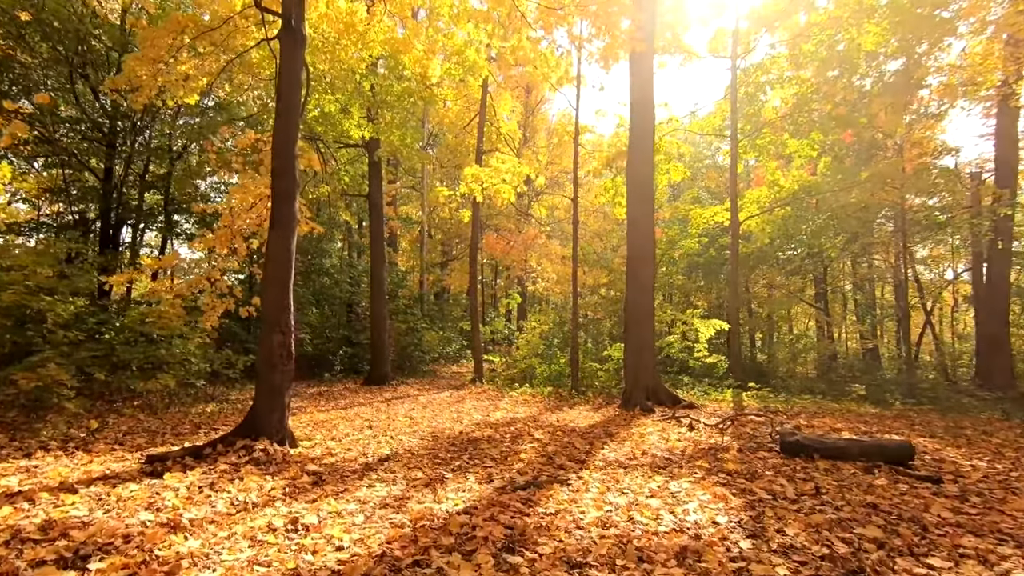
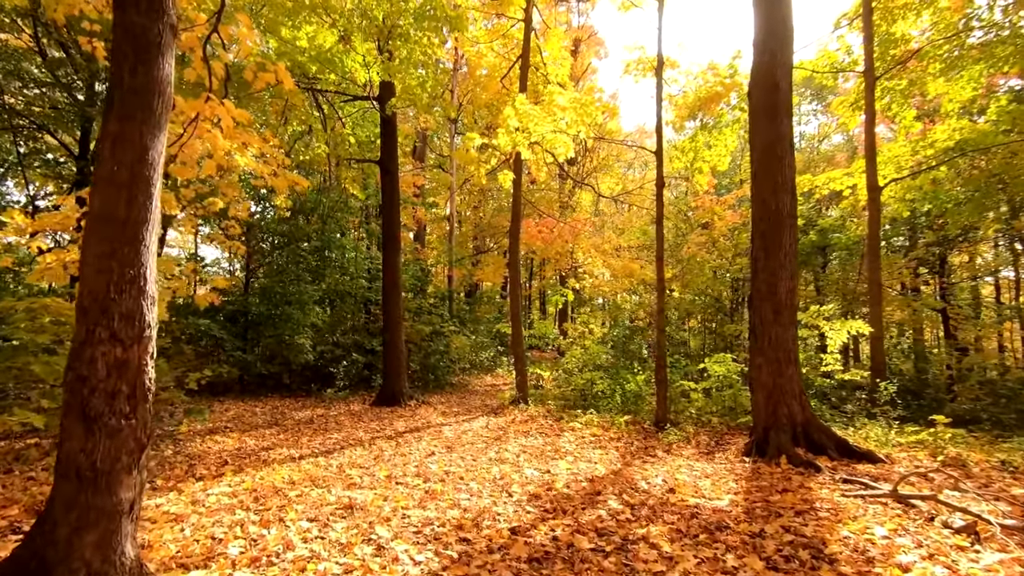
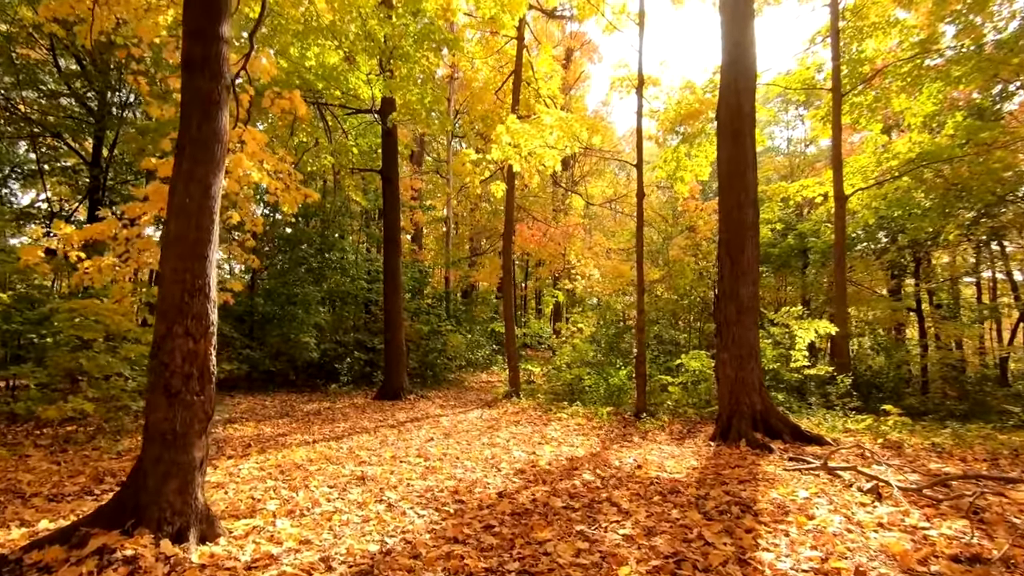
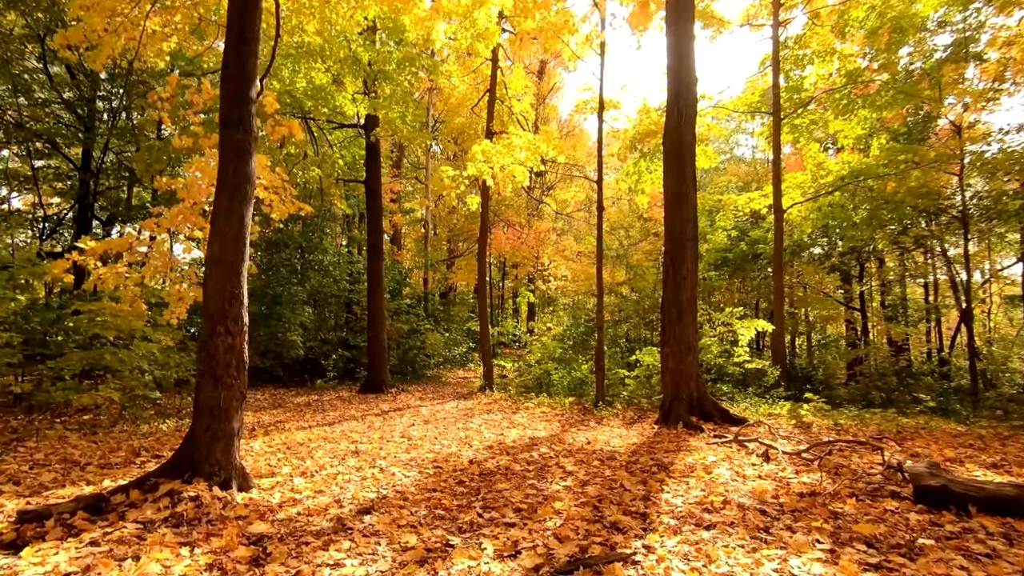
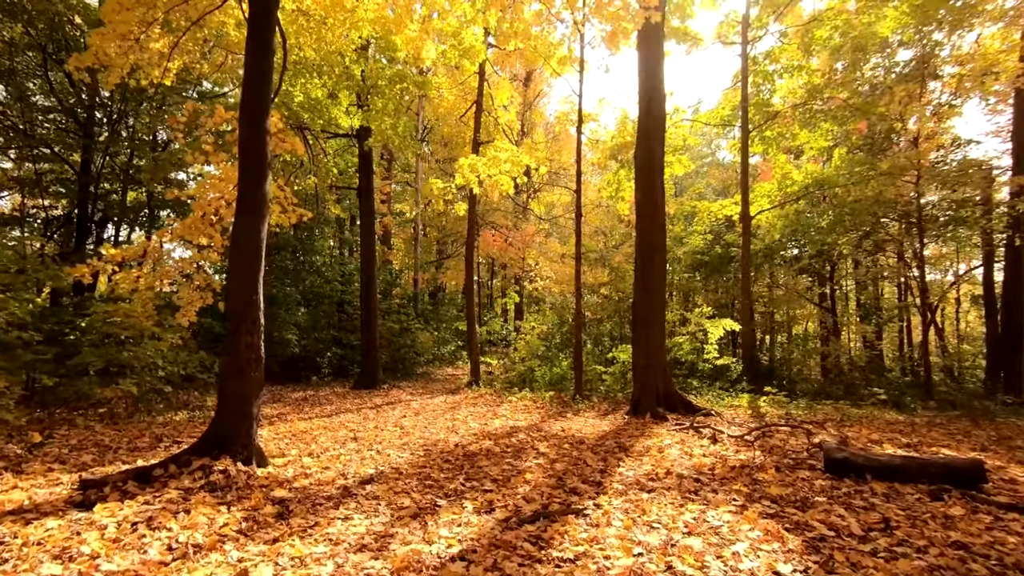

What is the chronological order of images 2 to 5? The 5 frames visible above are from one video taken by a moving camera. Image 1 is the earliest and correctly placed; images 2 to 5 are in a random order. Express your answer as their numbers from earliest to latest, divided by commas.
5, 4, 3, 2
